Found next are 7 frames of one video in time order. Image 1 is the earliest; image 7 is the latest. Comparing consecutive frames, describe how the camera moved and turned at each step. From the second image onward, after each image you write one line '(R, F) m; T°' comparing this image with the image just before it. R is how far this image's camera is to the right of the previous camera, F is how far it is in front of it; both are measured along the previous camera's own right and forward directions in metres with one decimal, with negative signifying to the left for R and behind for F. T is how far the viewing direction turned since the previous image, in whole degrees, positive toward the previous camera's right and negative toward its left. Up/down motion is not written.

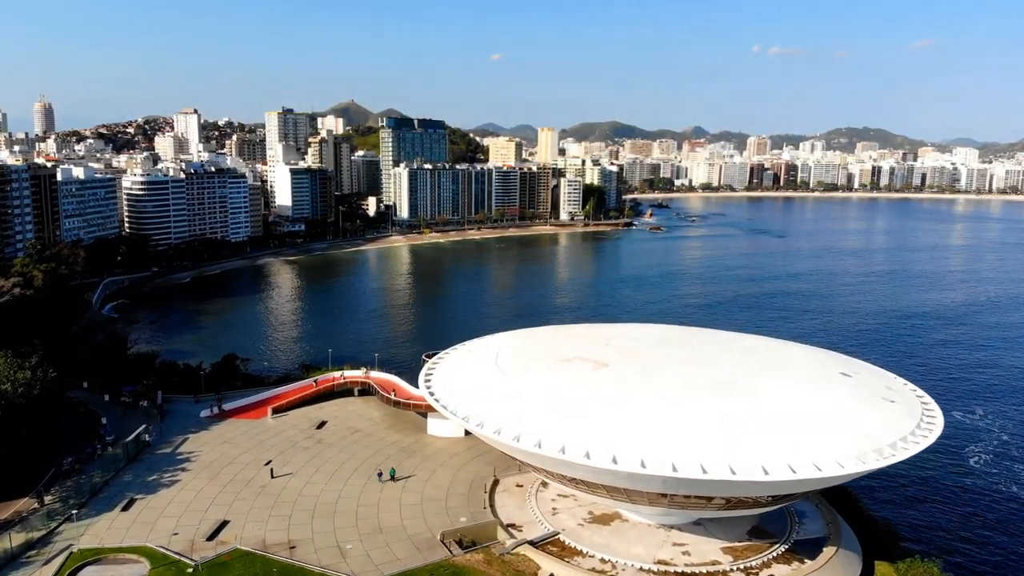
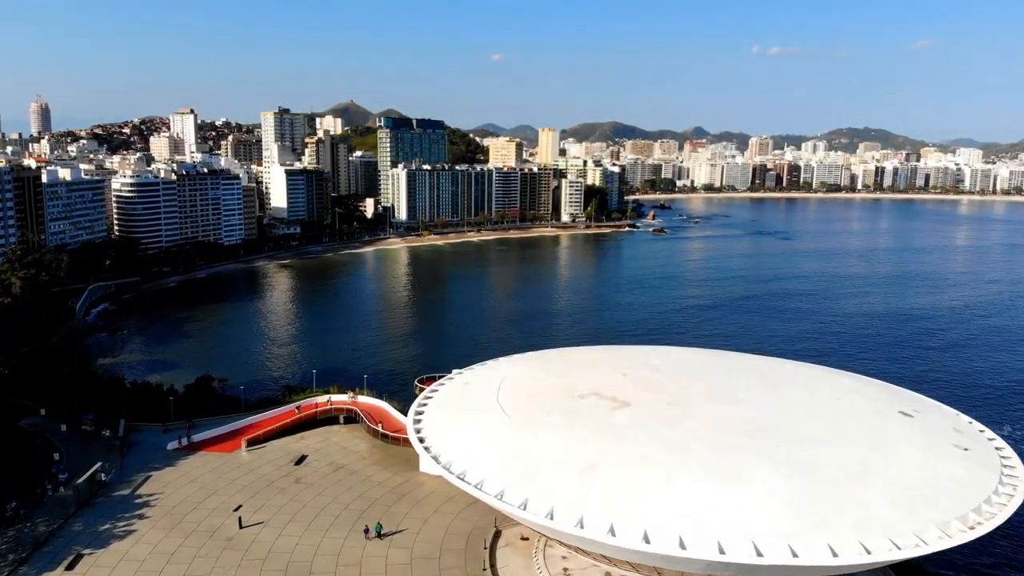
(-0.1, +1.3) m; 0°
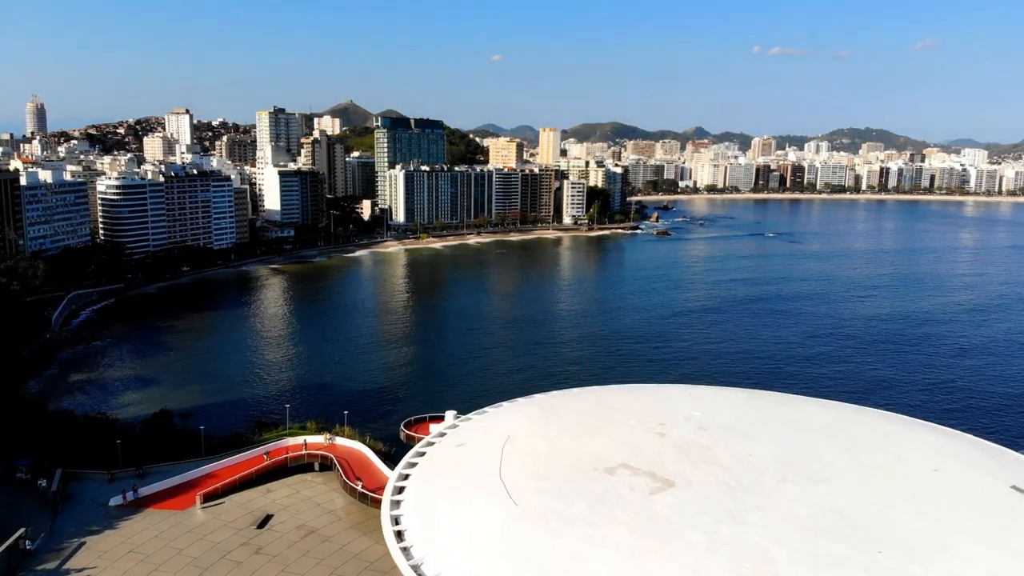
(-0.1, +1.8) m; 0°
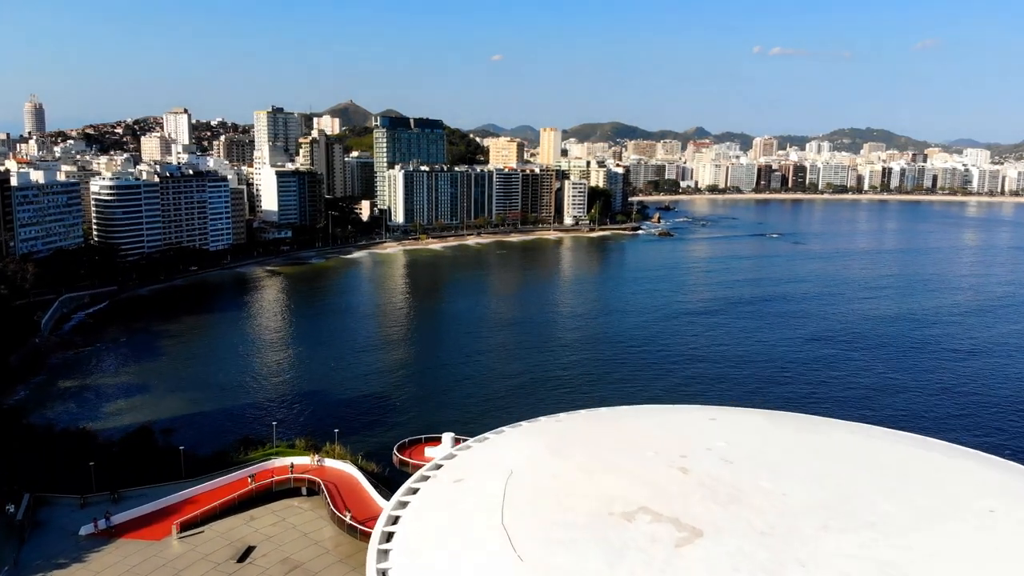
(0.0, +0.7) m; 0°
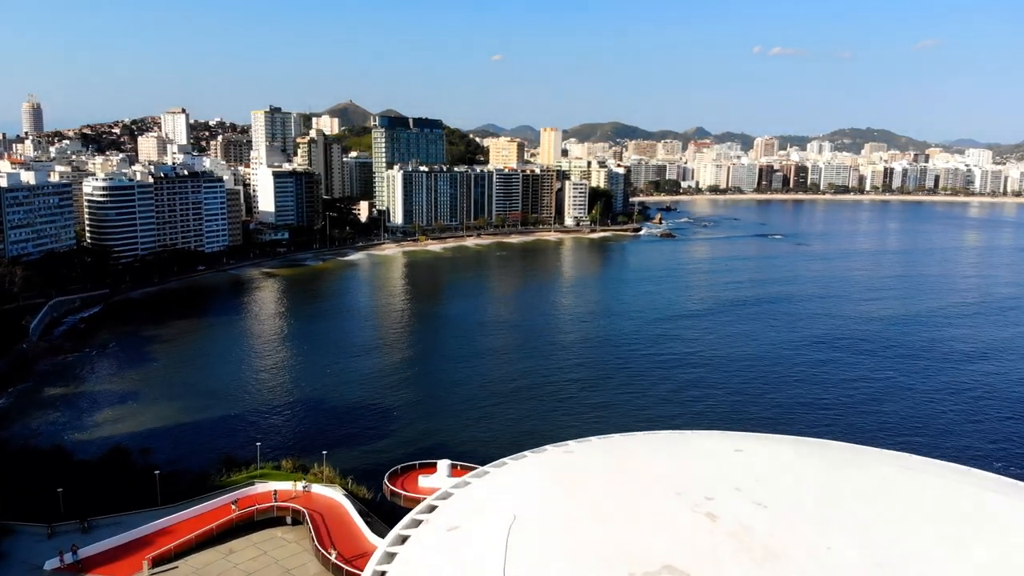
(0.0, +0.7) m; 0°
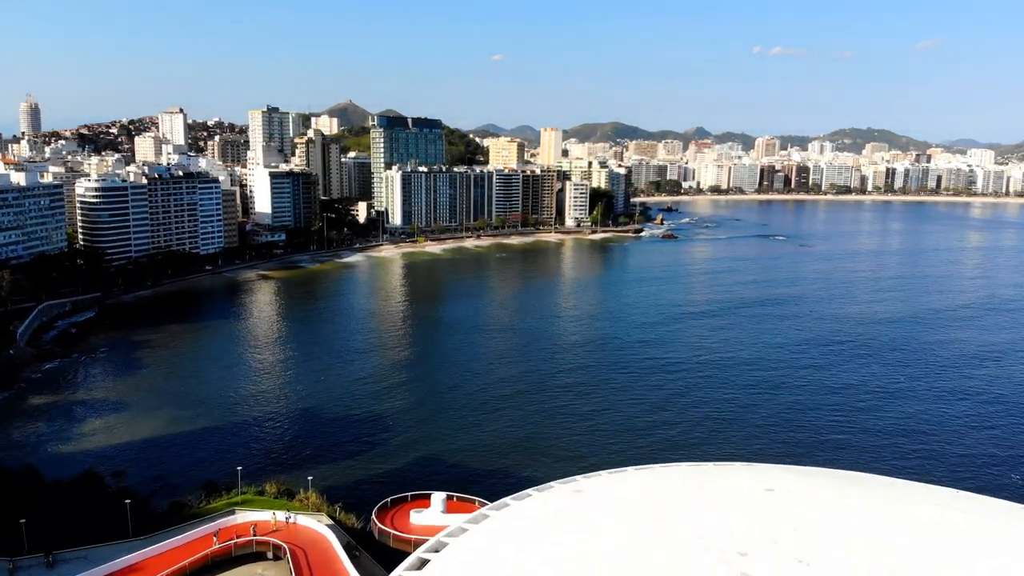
(0.0, +0.8) m; 0°
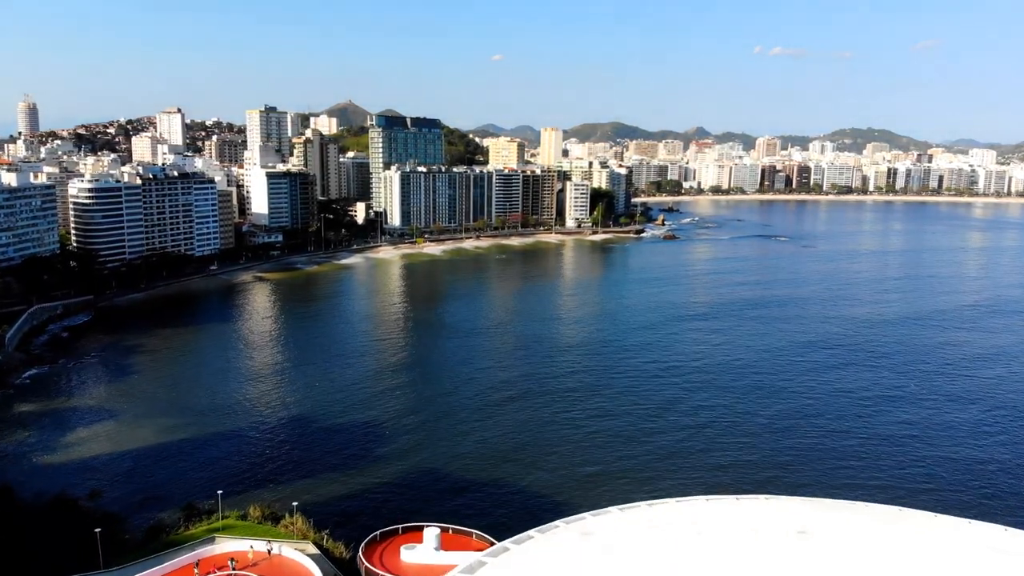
(0.0, +0.6) m; 0°
